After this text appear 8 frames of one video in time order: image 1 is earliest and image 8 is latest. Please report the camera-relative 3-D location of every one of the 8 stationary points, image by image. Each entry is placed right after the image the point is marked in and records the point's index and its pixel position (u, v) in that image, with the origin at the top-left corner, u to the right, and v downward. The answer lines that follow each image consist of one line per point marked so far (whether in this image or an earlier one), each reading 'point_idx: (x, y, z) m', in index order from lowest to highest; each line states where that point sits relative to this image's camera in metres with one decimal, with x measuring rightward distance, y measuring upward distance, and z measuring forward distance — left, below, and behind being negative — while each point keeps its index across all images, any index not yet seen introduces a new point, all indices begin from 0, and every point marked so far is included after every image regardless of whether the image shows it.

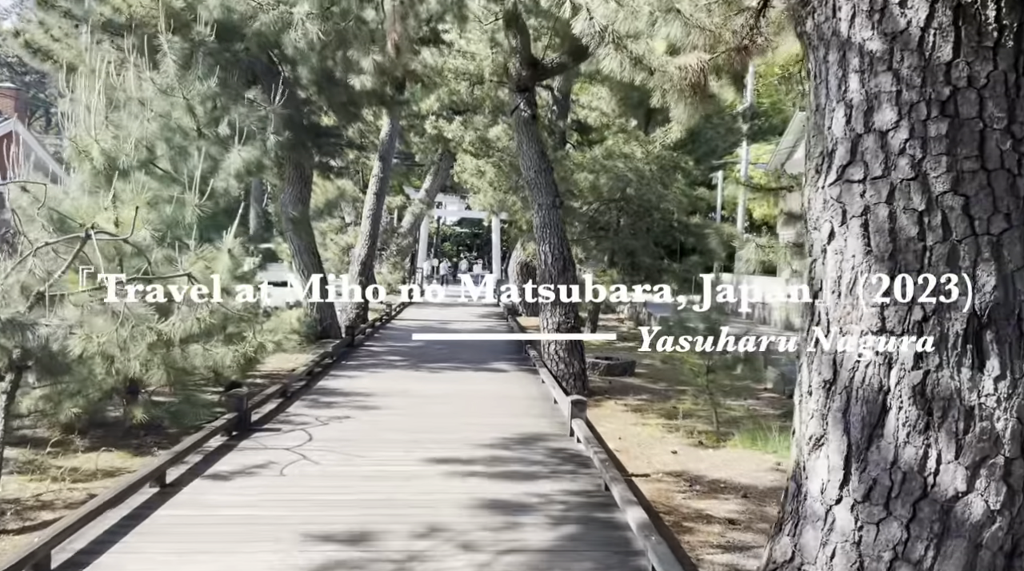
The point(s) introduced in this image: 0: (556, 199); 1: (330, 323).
0: (+0.5, +0.9, +10.5) m
1: (-2.6, -0.5, +14.3) m
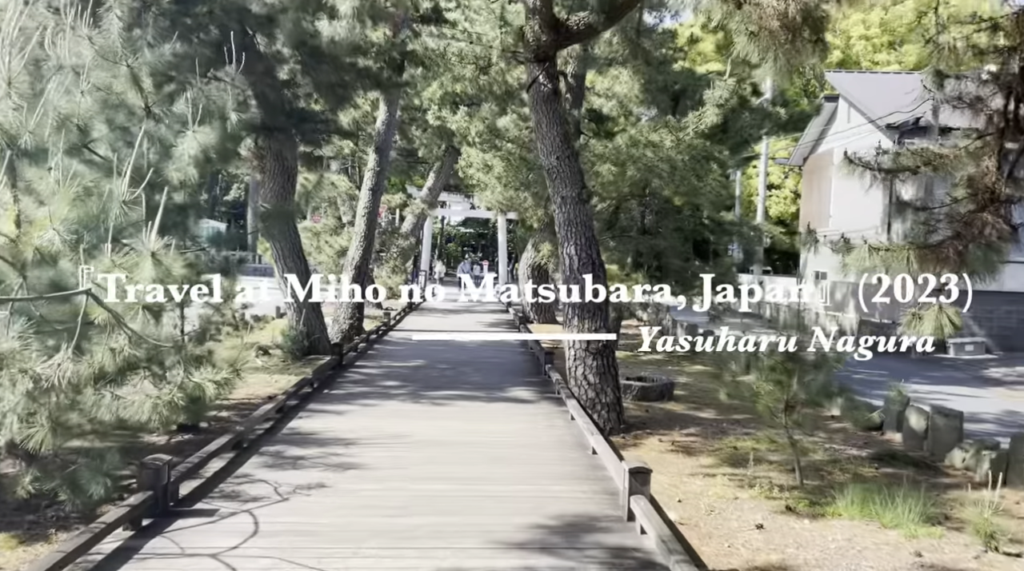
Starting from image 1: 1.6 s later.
0: (+0.6, +0.8, +8.7) m
1: (-2.4, -0.6, +12.5) m
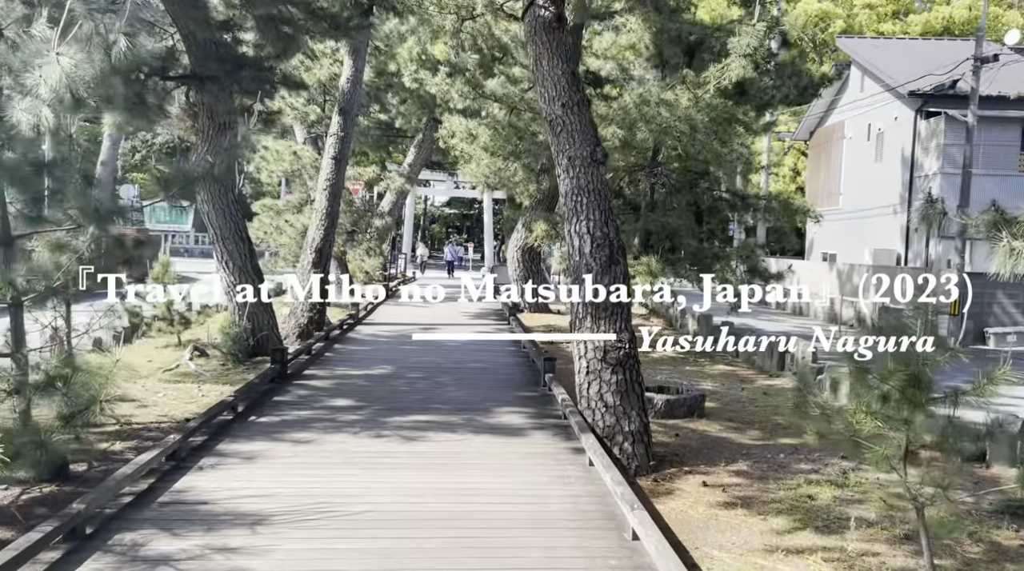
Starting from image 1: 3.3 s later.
0: (+0.6, +0.9, +6.6) m
1: (-2.5, -0.5, +10.4) m
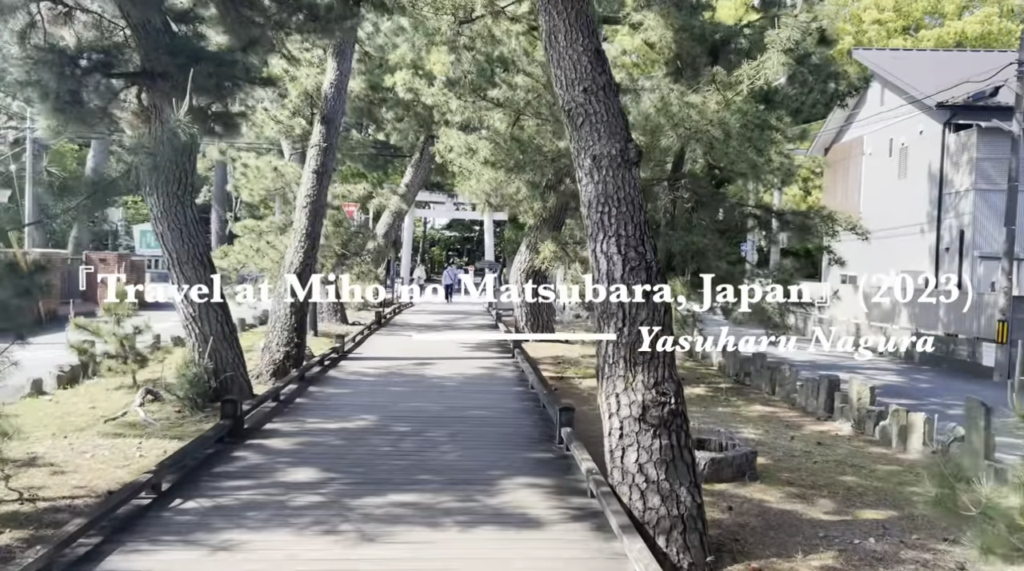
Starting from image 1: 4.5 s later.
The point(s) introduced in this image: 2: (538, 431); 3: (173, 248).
0: (+0.6, +0.7, +5.1) m
1: (-2.5, -0.8, +8.9) m
2: (+0.2, -1.0, +6.7) m
3: (-2.9, +0.3, +8.5) m
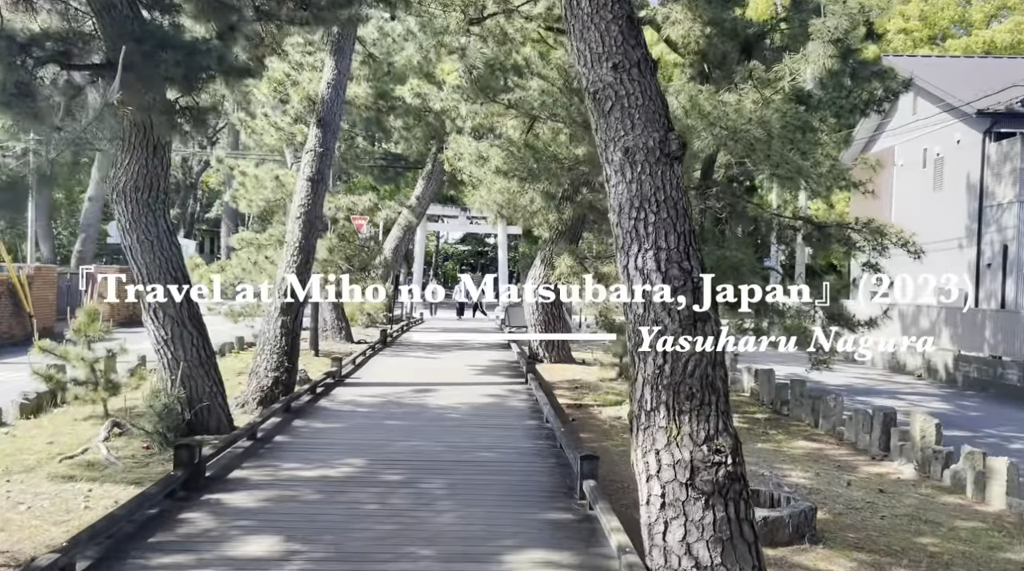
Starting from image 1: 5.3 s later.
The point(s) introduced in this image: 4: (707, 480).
0: (+0.7, +0.6, +4.1) m
1: (-2.4, -0.9, +7.9) m
2: (+0.2, -1.1, +5.7) m
3: (-2.8, +0.2, +7.6) m
4: (+0.7, -0.7, +3.8) m
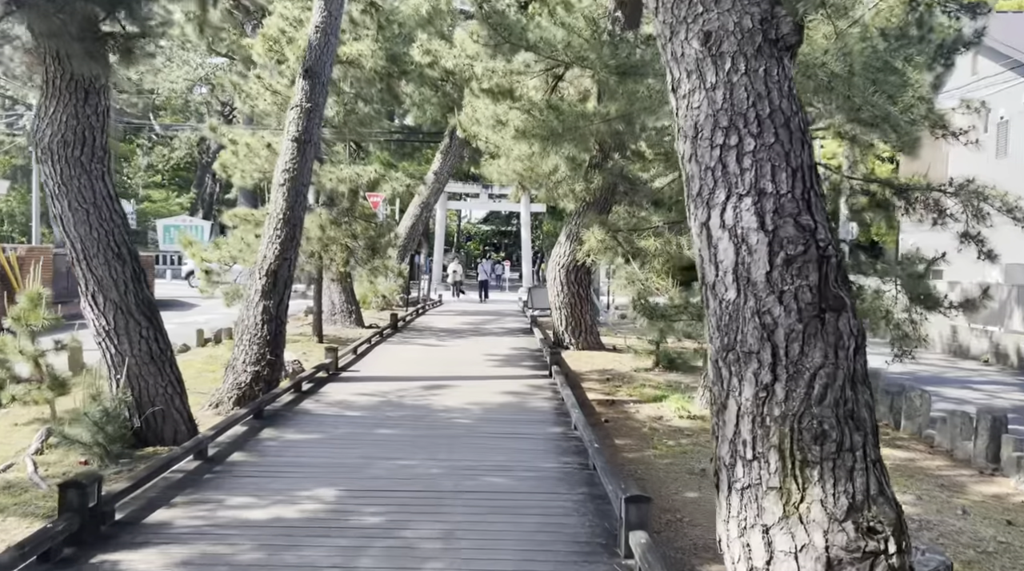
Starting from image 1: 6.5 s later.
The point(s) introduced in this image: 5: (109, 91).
0: (+0.7, +0.7, +2.6) m
1: (-2.2, -0.8, +6.5) m
2: (+0.3, -1.0, +4.2) m
3: (-2.7, +0.3, +6.1) m
4: (+0.7, -0.6, +2.3) m
5: (-2.4, +1.2, +6.1) m
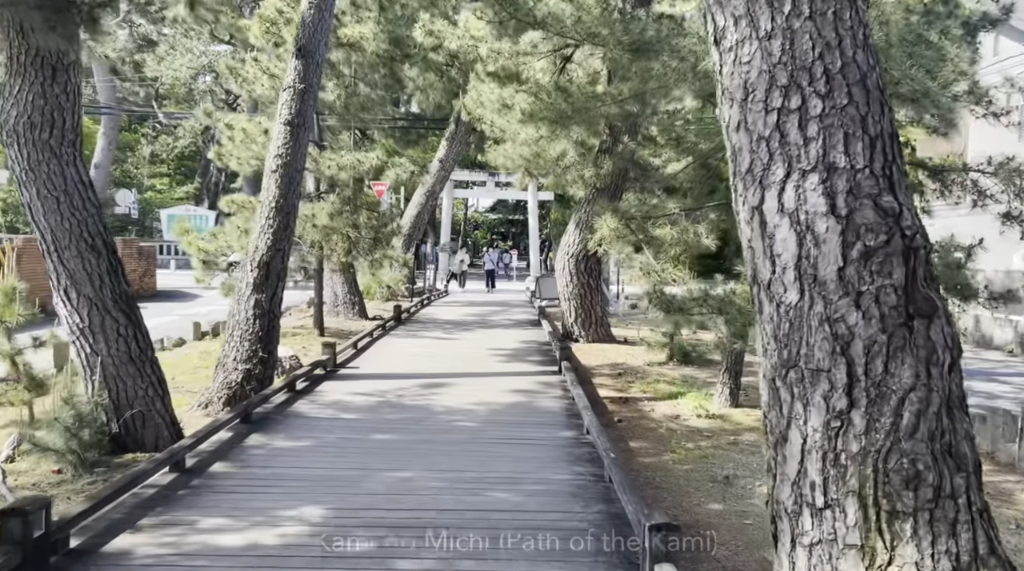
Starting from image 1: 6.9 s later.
0: (+0.7, +0.7, +2.1) m
1: (-2.2, -0.8, +6.0) m
2: (+0.3, -1.0, +3.7) m
3: (-2.6, +0.3, +5.7) m
4: (+0.8, -0.6, +1.8) m
5: (-2.4, +1.2, +5.6) m
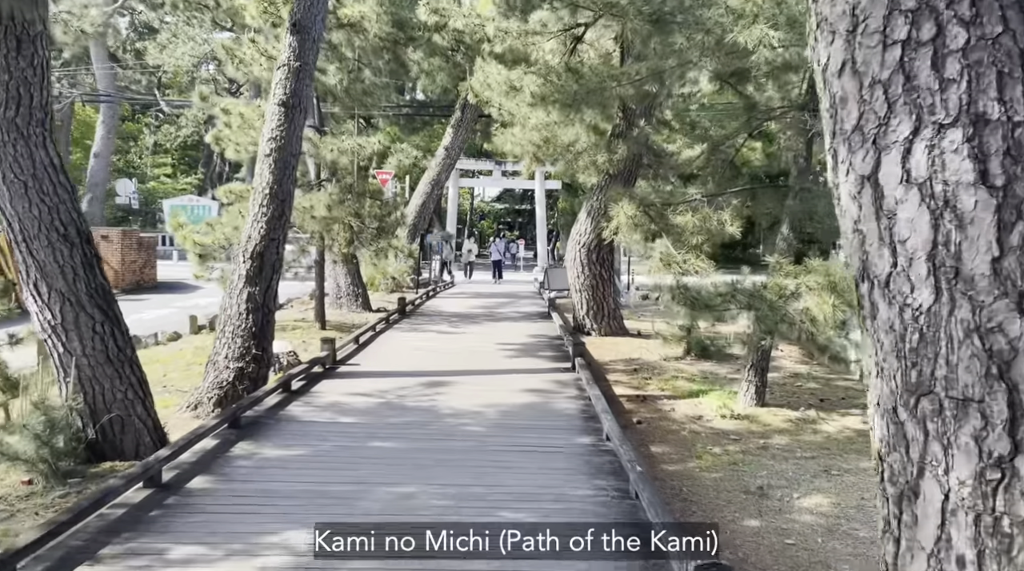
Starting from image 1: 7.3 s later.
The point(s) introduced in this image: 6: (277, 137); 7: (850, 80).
0: (+0.7, +0.7, +1.5) m
1: (-2.1, -0.7, +5.5) m
2: (+0.4, -0.9, +3.2) m
3: (-2.6, +0.4, +5.1) m
4: (+0.8, -0.6, +1.3) m
5: (-2.3, +1.2, +5.0) m
6: (-1.8, +1.1, +7.6) m
7: (+0.6, +0.3, +1.7) m
